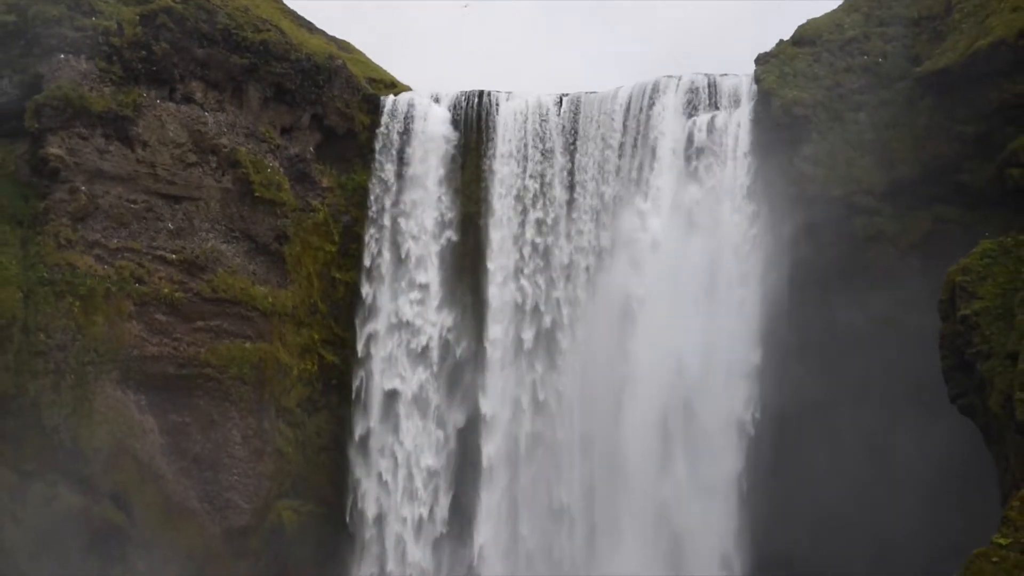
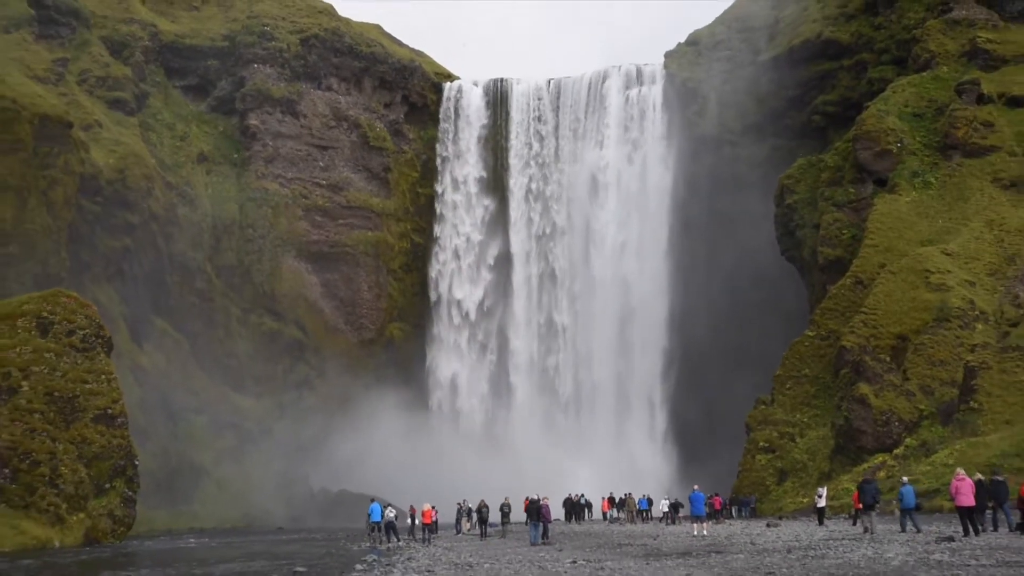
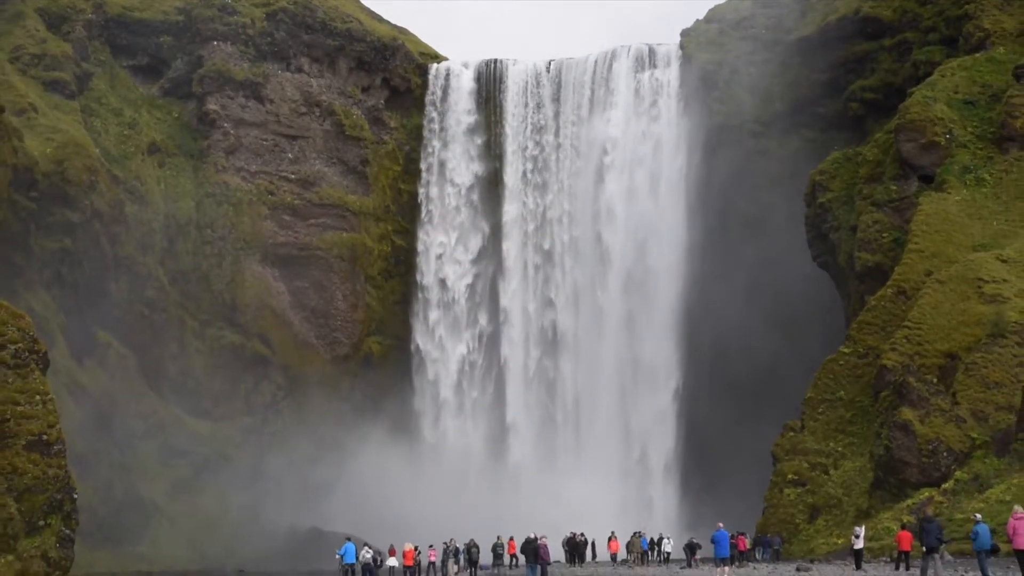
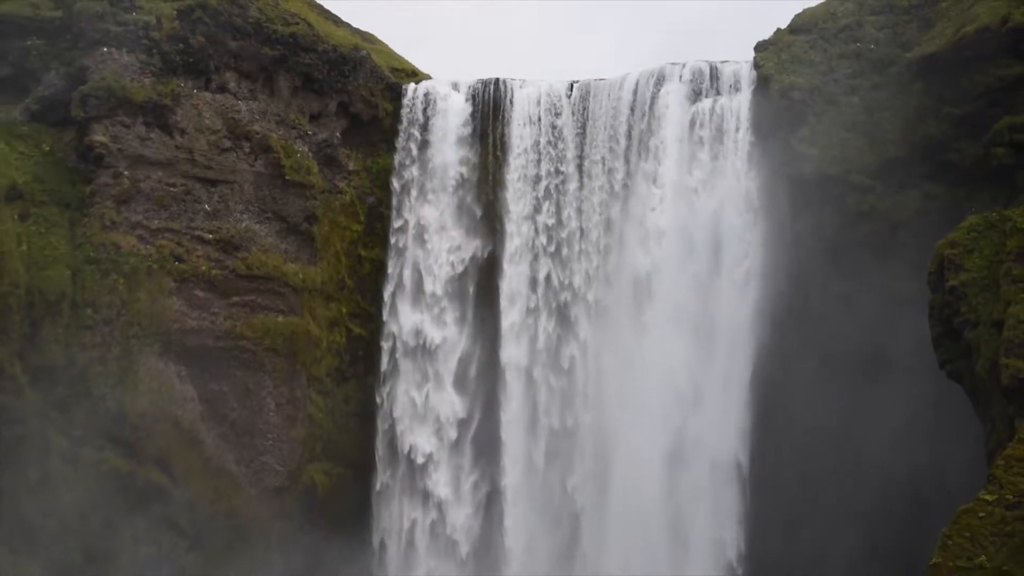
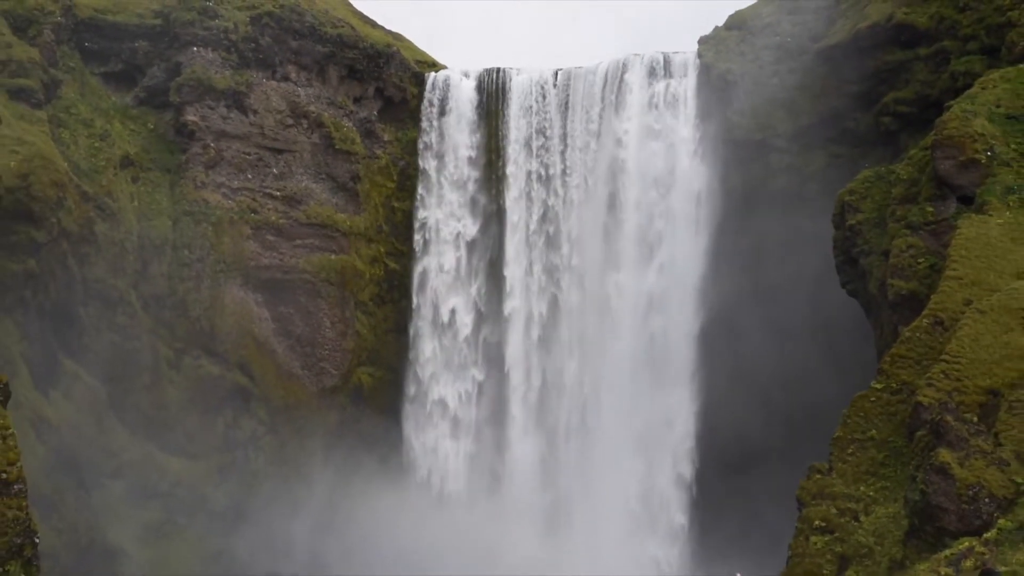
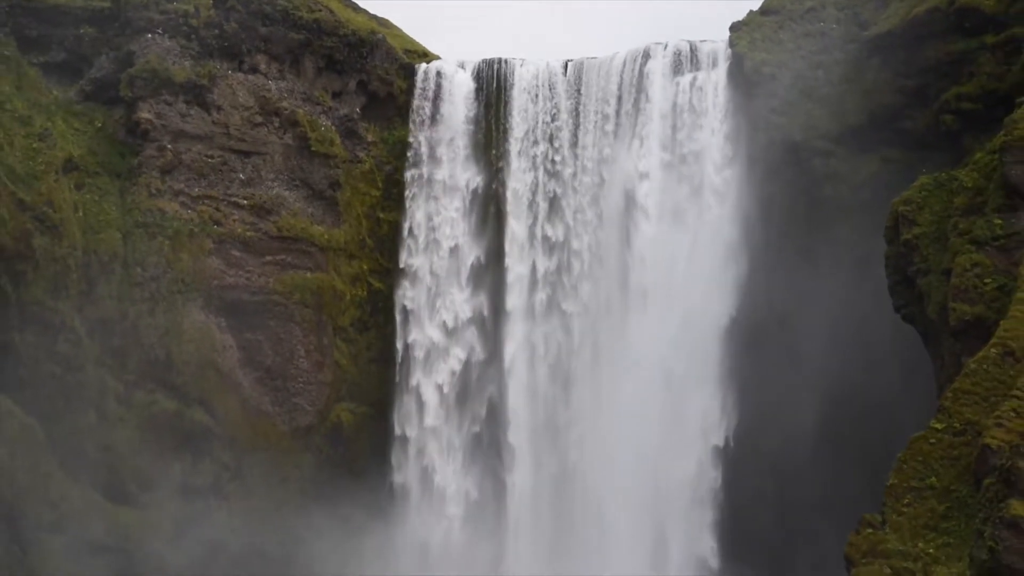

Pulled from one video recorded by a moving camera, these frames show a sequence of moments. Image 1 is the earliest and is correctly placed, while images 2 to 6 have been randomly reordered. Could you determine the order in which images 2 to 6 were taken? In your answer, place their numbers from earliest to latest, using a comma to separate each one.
4, 6, 5, 3, 2
